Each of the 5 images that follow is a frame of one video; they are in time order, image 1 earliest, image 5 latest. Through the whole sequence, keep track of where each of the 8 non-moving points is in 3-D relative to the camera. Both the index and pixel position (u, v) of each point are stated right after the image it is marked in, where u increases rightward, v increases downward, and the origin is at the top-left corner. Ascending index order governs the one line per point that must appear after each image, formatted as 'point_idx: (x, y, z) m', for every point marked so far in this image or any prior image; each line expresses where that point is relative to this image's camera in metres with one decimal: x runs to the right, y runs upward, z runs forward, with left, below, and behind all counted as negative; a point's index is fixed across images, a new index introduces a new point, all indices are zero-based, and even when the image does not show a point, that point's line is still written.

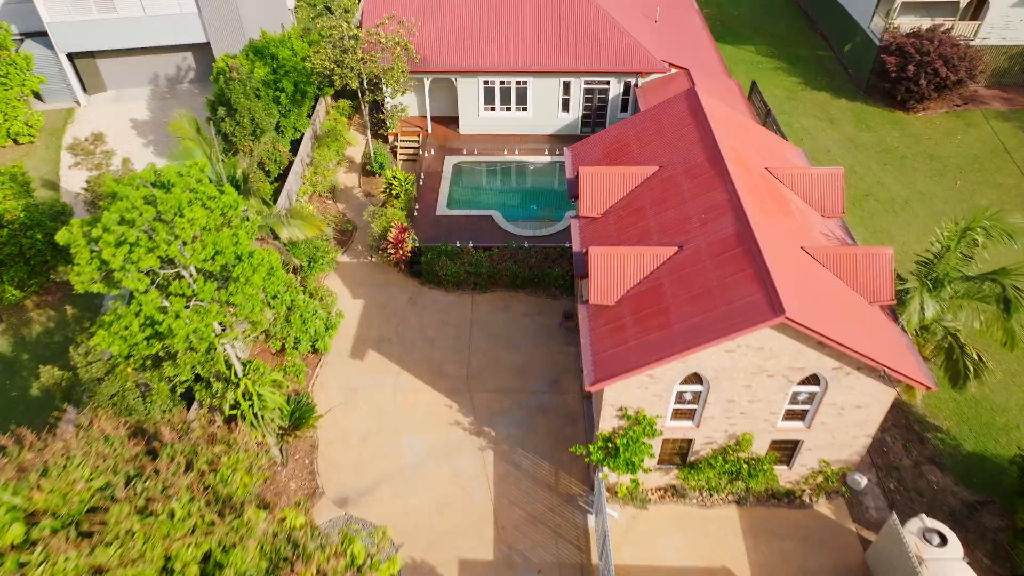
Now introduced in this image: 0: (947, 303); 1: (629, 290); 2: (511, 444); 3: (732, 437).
0: (+8.9, -0.5, +14.7) m
1: (+2.3, 0.0, +14.8) m
2: (0.0, -3.6, +16.9) m
3: (+4.4, -3.1, +14.8) m
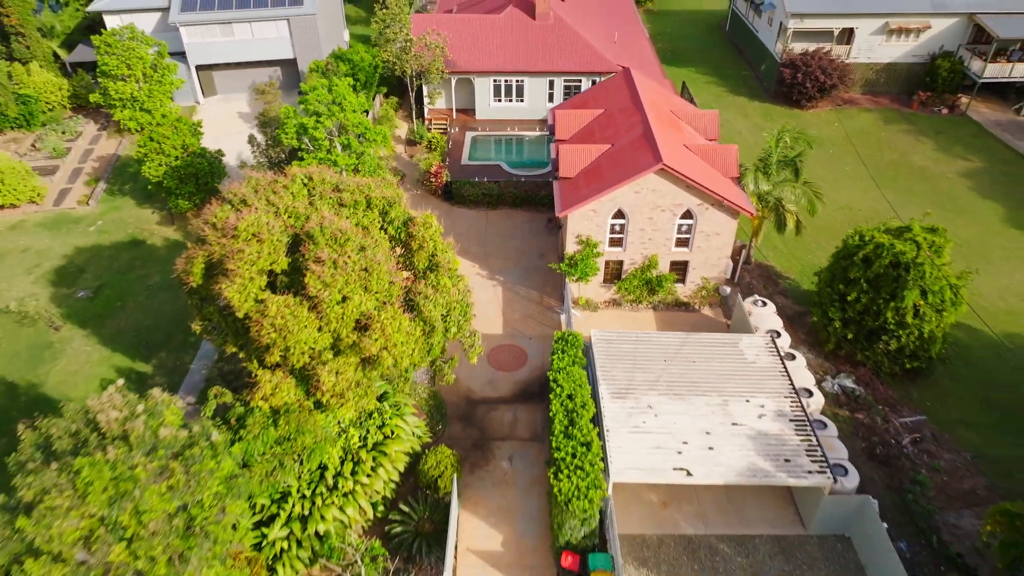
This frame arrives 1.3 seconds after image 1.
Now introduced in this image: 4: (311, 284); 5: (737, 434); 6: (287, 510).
0: (+9.0, +3.6, +24.9) m
1: (+2.4, +4.0, +25.0) m
2: (0.0, +0.2, +26.8) m
3: (+4.5, +0.9, +24.8) m
4: (-4.1, +0.1, +15.3) m
5: (+5.6, -3.6, +18.3) m
6: (-5.1, -5.2, +15.9) m
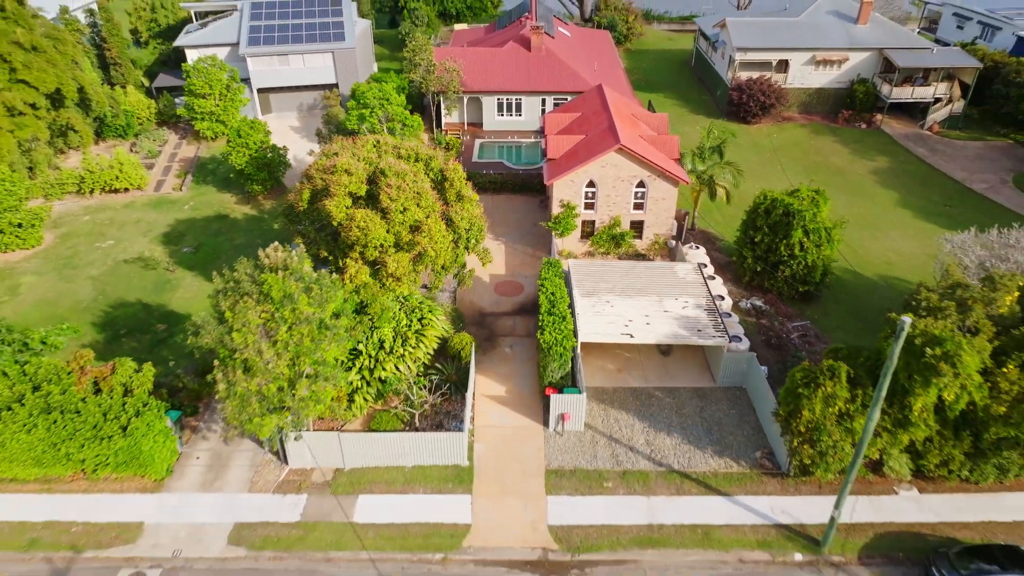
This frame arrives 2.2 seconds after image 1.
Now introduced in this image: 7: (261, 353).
0: (+9.0, +5.7, +33.7) m
1: (+2.4, +6.1, +33.8) m
2: (+0.1, +2.2, +35.4) m
3: (+4.5, +3.1, +33.4) m
4: (-4.1, +2.9, +23.9) m
5: (+5.6, -1.0, +26.7) m
6: (-5.0, -2.5, +24.2) m
7: (-6.7, -1.7, +20.0) m
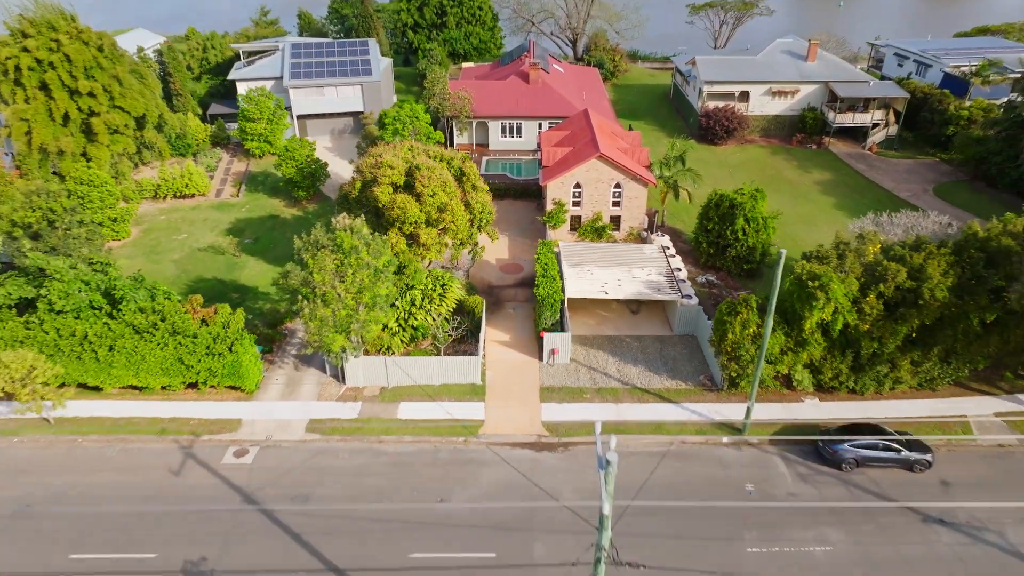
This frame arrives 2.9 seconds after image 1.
0: (+9.1, +6.6, +41.7) m
1: (+2.5, +7.1, +41.9) m
2: (+0.2, +3.1, +43.2) m
3: (+4.6, +4.1, +41.3) m
4: (-4.0, +4.3, +31.8) m
5: (+5.7, +0.3, +34.3) m
6: (-4.9, -1.0, +31.8) m
7: (-6.6, 0.0, +27.7) m
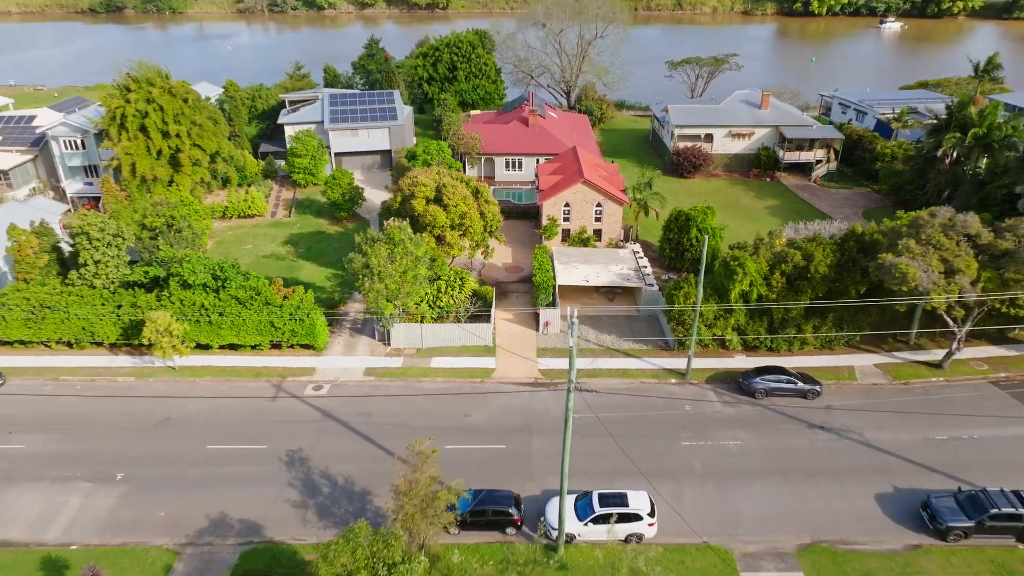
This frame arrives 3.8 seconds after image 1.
0: (+9.3, +6.7, +52.3) m
1: (+2.7, +7.1, +52.5) m
2: (+0.4, +3.0, +53.5) m
3: (+4.8, +4.1, +51.7) m
4: (-3.8, +5.0, +42.2) m
5: (+5.9, +0.8, +44.5) m
6: (-4.7, -0.4, +41.9) m
7: (-6.4, +1.0, +37.8) m
